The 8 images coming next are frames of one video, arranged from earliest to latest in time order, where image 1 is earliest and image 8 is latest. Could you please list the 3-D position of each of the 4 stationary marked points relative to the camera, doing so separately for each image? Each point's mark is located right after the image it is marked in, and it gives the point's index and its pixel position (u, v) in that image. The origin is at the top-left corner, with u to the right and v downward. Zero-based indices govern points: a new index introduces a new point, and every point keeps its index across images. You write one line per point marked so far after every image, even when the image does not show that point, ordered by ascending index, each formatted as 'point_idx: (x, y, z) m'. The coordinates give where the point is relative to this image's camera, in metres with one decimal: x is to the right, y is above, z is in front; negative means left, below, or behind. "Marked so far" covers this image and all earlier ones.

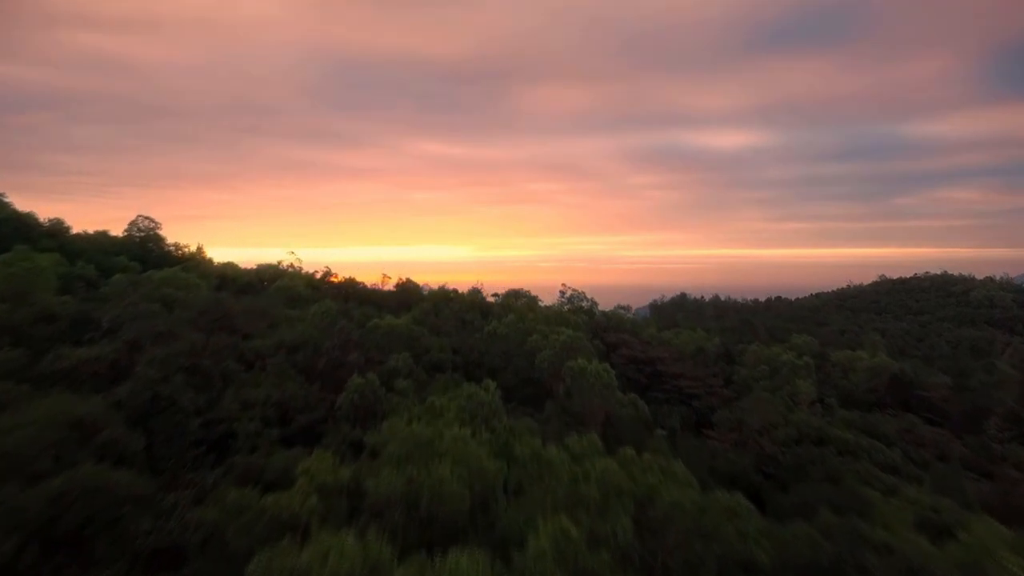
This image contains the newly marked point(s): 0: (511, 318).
0: (0.0, -0.3, +12.5) m
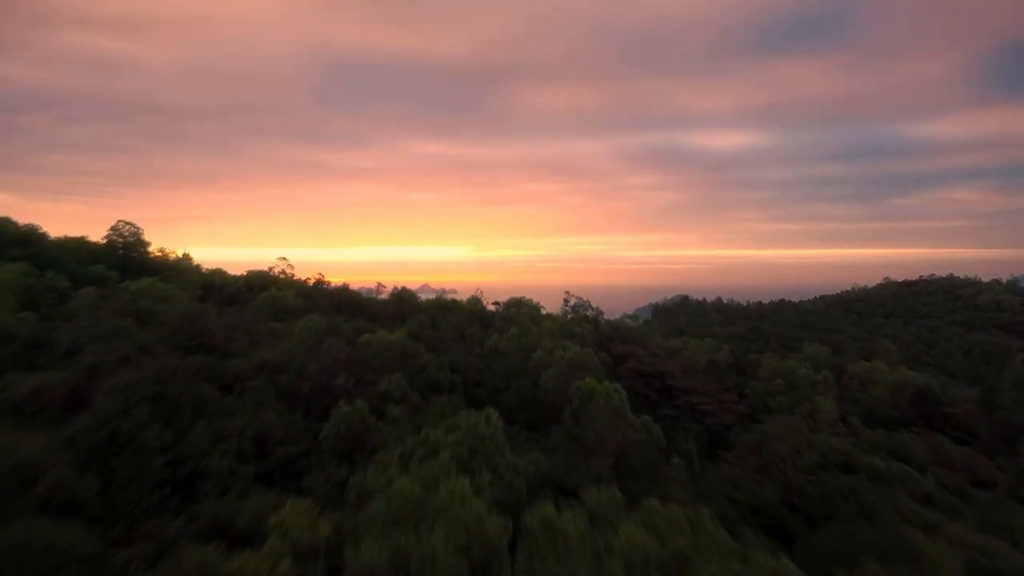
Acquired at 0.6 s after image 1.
0: (0.0, -0.4, +11.8) m
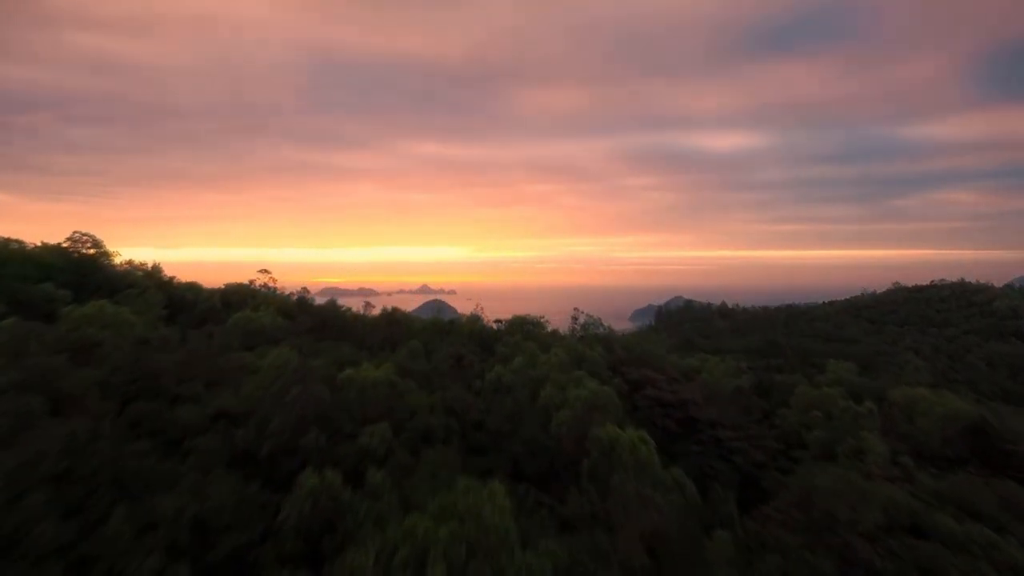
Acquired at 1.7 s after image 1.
0: (0.0, -0.6, +10.3) m
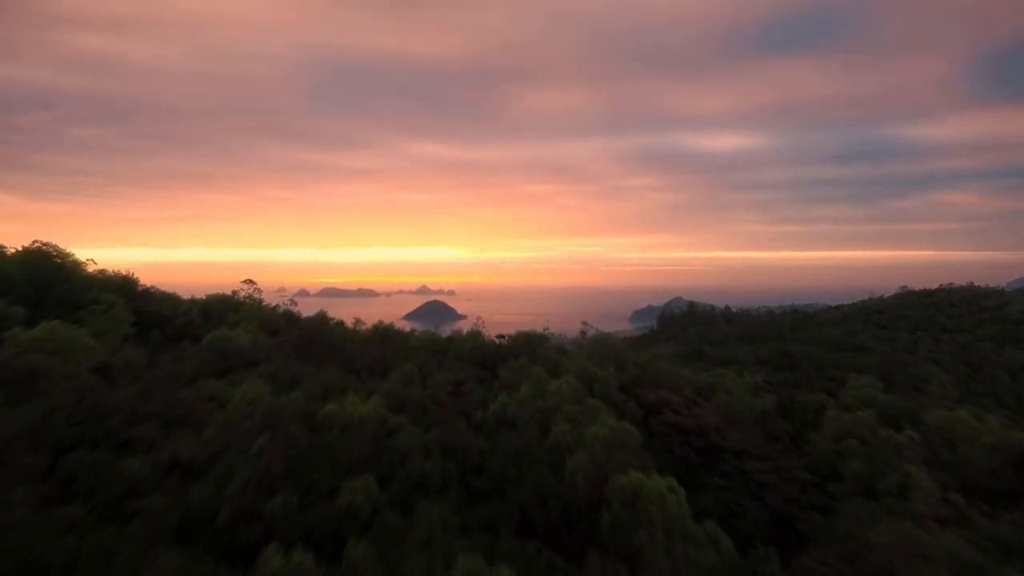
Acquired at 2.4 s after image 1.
0: (+0.1, -0.7, +9.1) m
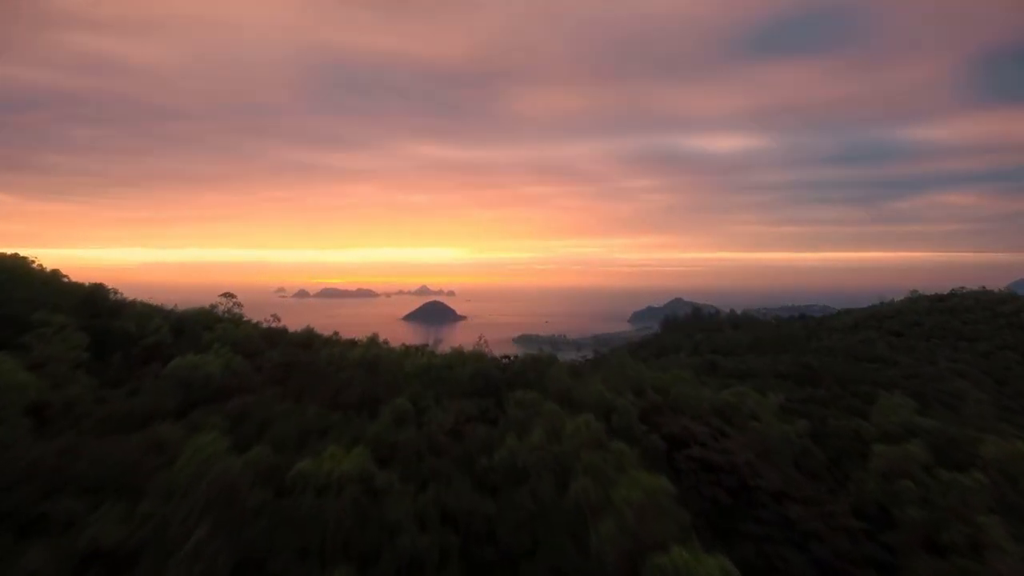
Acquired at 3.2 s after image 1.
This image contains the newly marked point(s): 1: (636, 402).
0: (+0.1, -0.8, +7.8) m
1: (+1.1, -1.0, +11.5) m
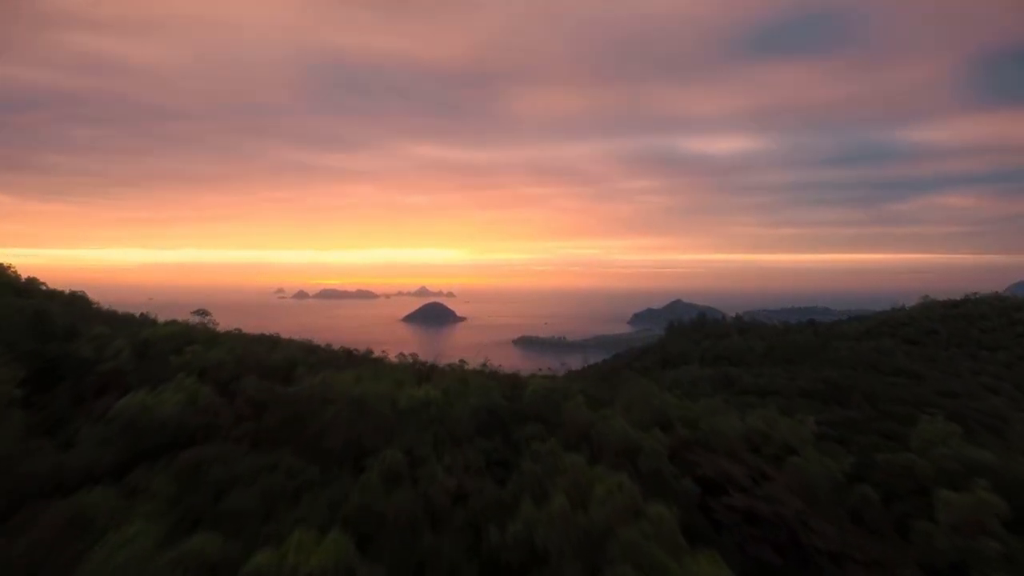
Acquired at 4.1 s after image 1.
0: (+0.2, -1.0, +6.3) m
1: (+1.1, -1.1, +10.1) m
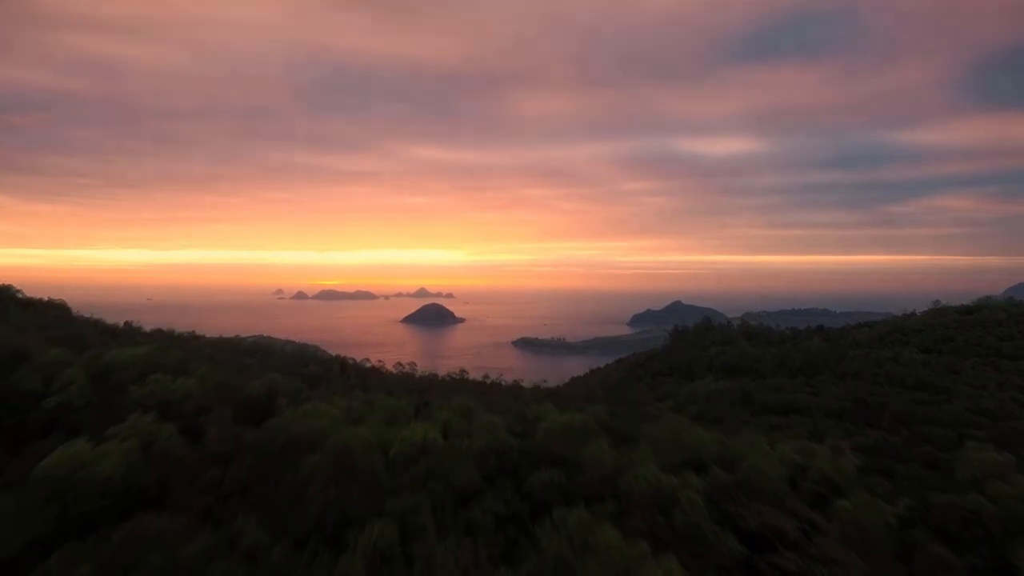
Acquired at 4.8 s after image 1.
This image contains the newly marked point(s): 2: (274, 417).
0: (+0.3, -1.1, +4.9) m
1: (+1.2, -1.3, +8.7) m
2: (-1.6, -0.8, +9.1) m
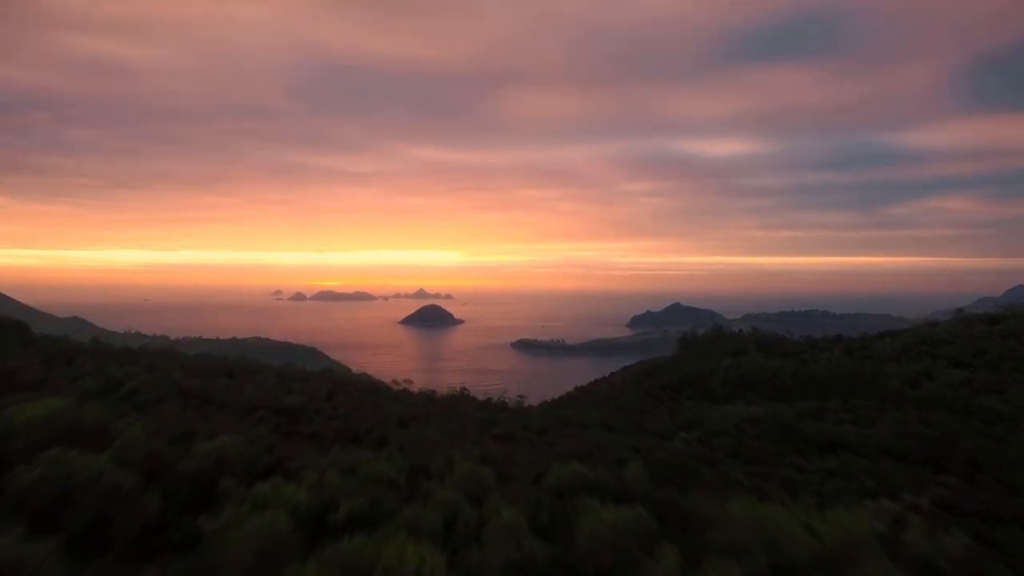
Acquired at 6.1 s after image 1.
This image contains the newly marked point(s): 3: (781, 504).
0: (+0.4, -1.4, +2.4) m
1: (+1.4, -1.5, +6.2) m
2: (-1.5, -1.1, +6.6) m
3: (+2.2, -1.6, +10.7) m
